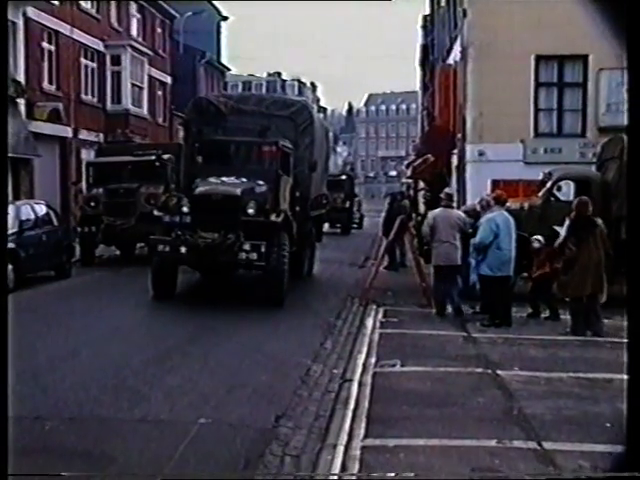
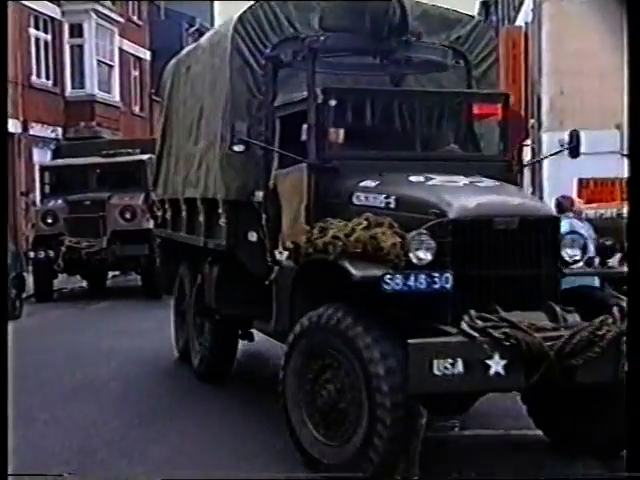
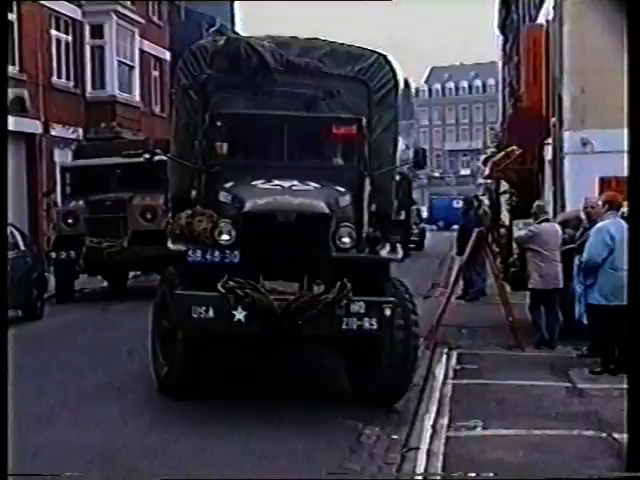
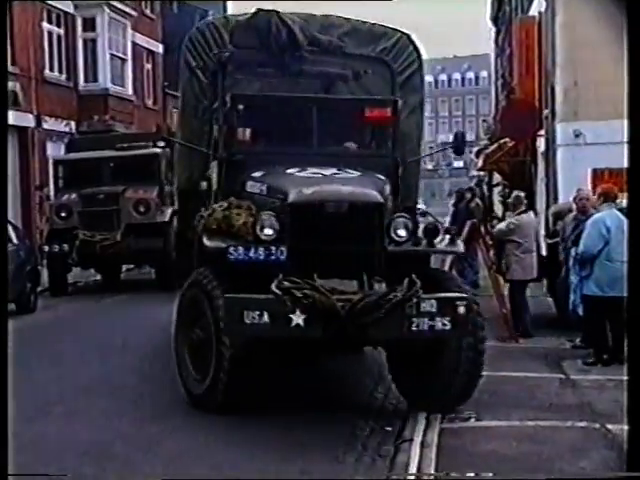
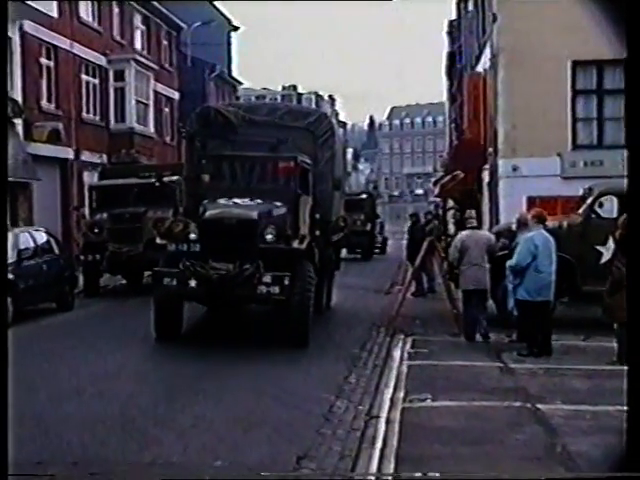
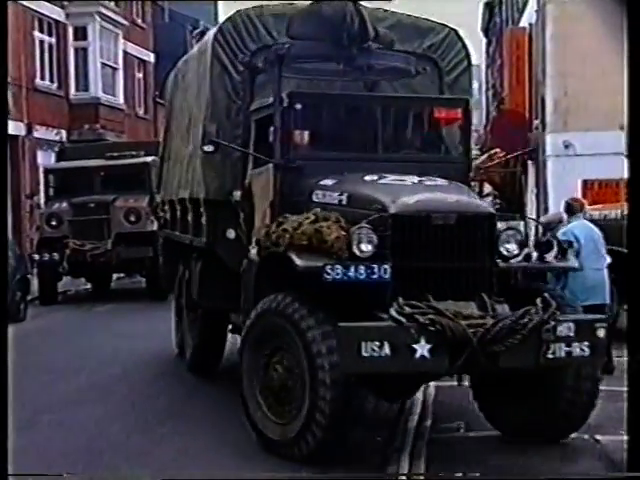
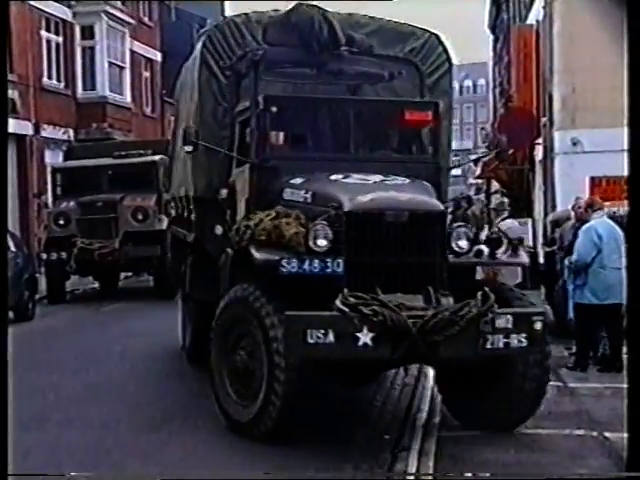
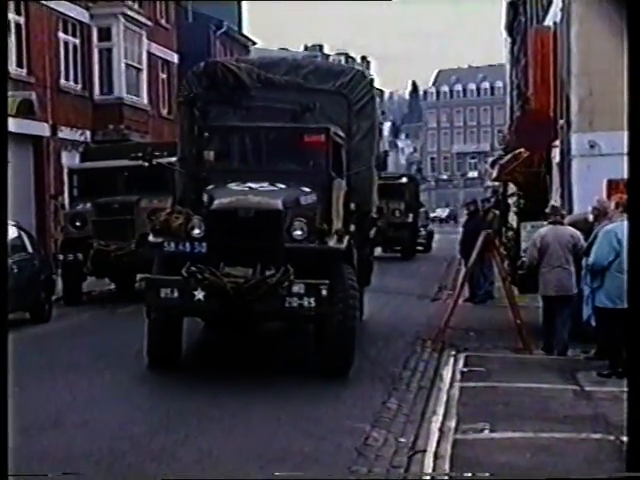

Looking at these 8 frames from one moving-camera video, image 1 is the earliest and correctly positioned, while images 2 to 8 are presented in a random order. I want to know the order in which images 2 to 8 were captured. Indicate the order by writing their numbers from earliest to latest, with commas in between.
5, 8, 3, 4, 7, 6, 2
